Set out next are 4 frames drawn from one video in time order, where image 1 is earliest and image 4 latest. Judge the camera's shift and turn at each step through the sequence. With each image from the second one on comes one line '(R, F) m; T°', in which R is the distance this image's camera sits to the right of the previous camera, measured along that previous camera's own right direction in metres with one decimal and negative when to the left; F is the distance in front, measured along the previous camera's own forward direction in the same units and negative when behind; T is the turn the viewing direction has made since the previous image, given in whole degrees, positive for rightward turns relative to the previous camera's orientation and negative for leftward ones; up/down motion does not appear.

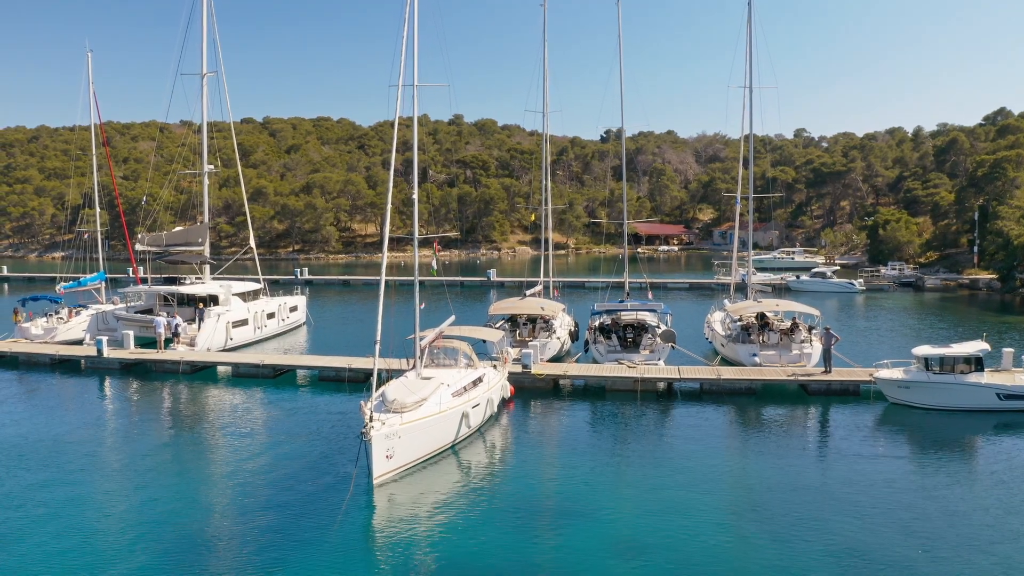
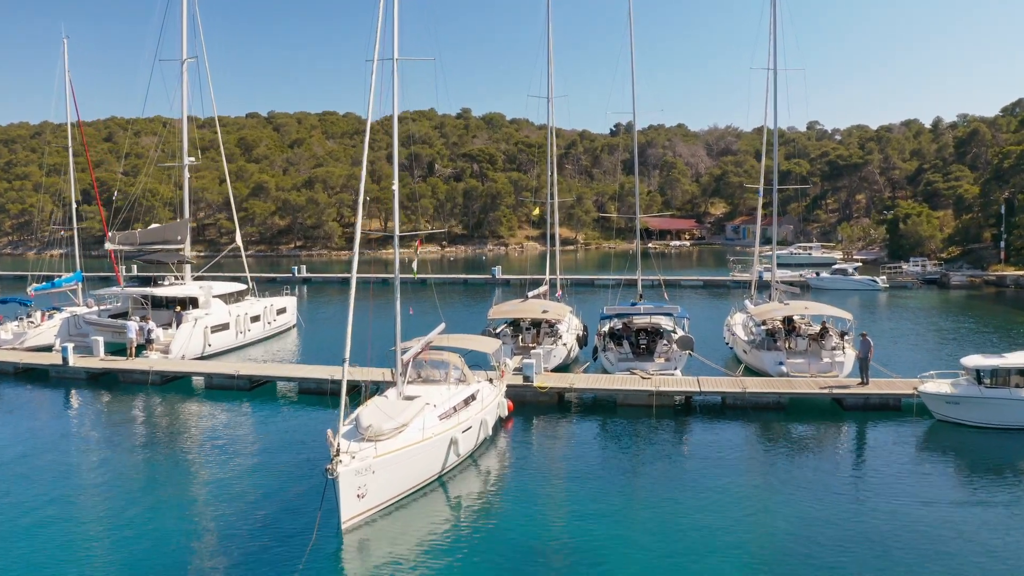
(+0.2, +1.9) m; -1°
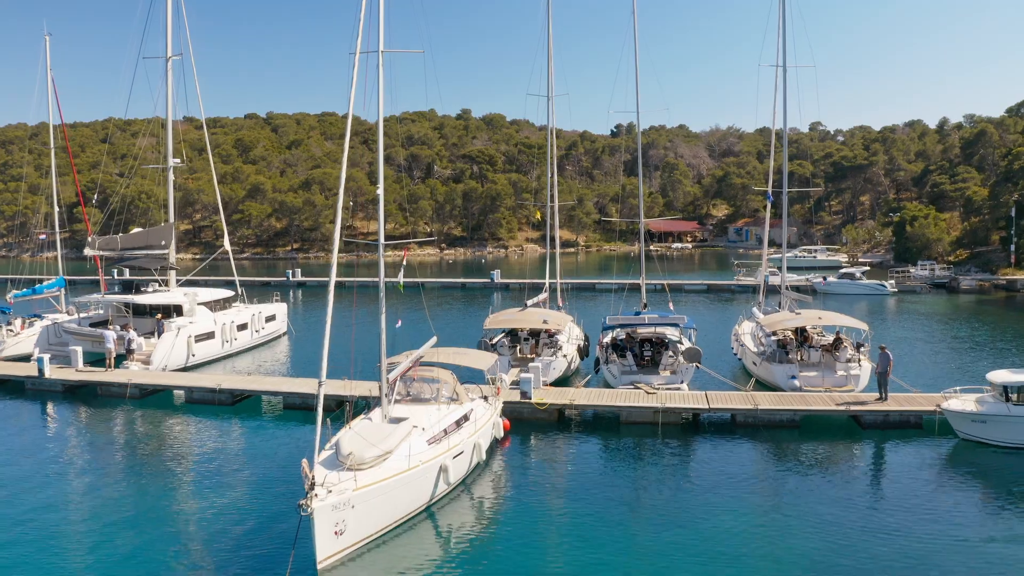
(+0.1, +1.0) m; 0°
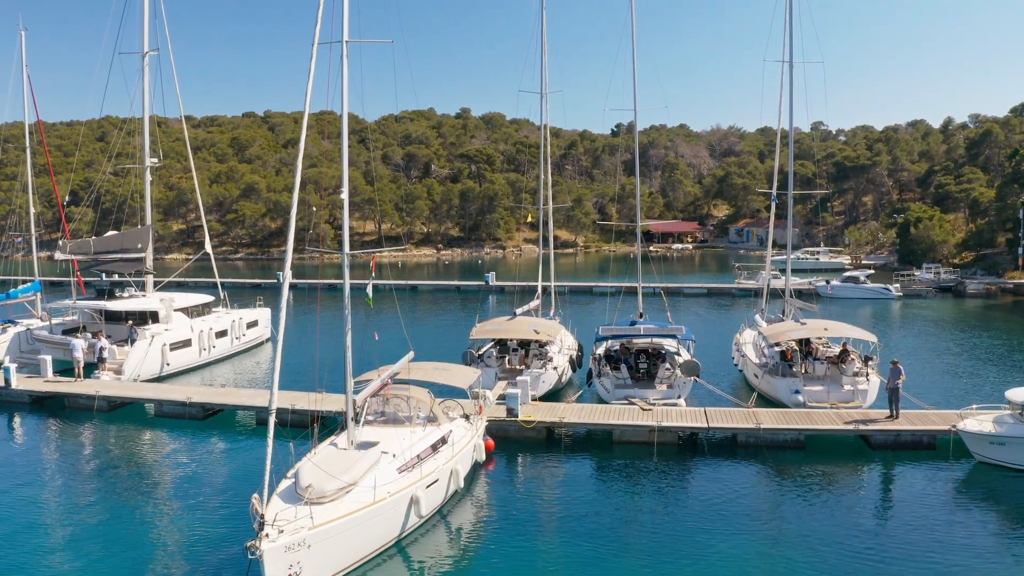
(+0.3, +1.0) m; 0°
